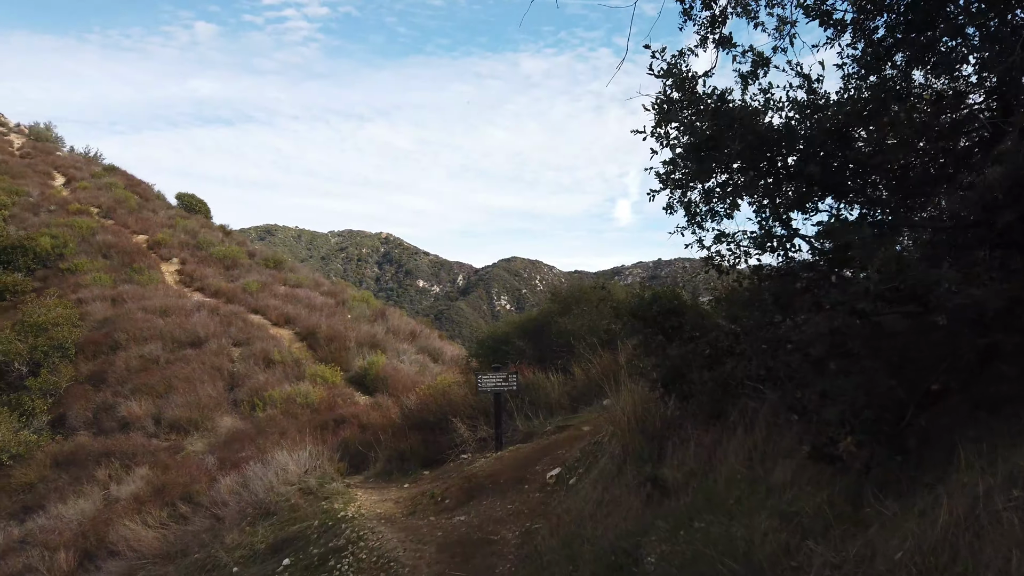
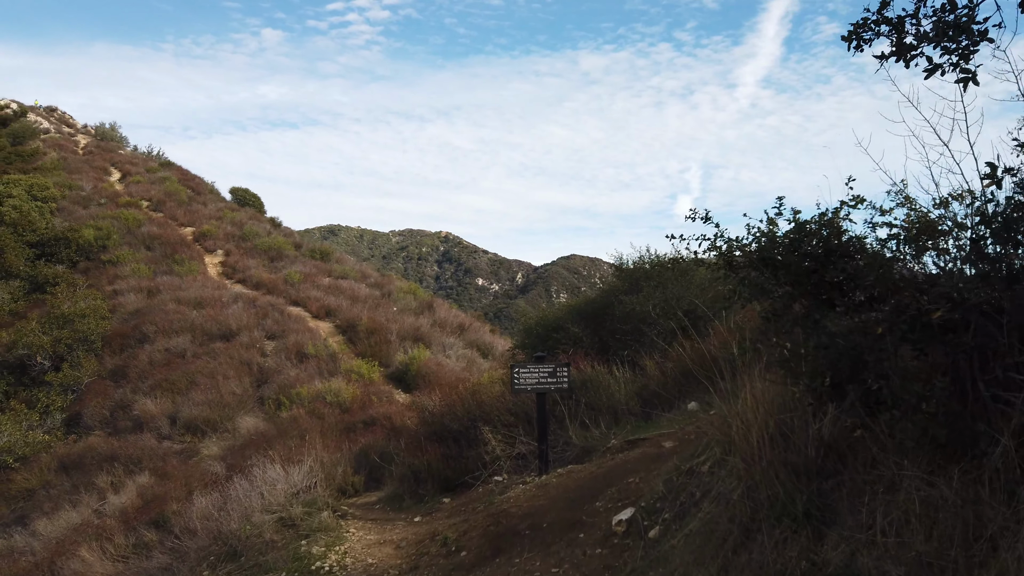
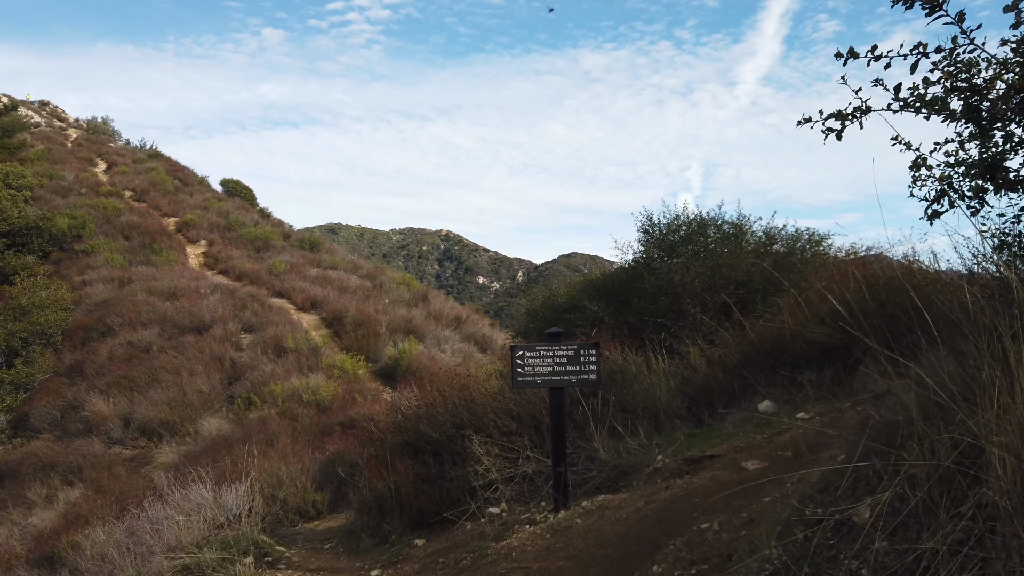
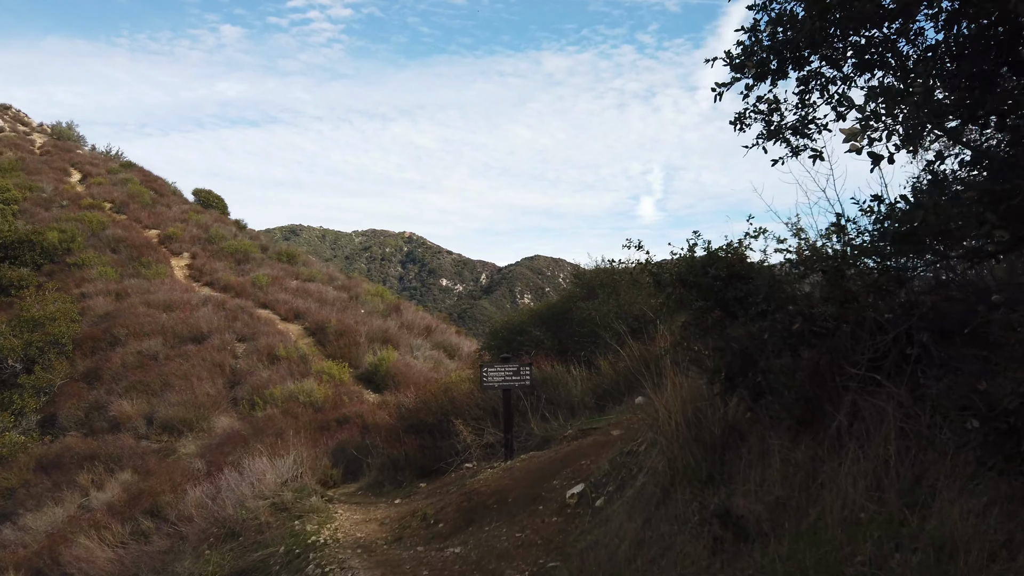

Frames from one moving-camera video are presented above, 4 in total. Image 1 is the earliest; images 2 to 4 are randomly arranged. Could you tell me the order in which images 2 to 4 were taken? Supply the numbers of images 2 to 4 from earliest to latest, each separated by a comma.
4, 2, 3
